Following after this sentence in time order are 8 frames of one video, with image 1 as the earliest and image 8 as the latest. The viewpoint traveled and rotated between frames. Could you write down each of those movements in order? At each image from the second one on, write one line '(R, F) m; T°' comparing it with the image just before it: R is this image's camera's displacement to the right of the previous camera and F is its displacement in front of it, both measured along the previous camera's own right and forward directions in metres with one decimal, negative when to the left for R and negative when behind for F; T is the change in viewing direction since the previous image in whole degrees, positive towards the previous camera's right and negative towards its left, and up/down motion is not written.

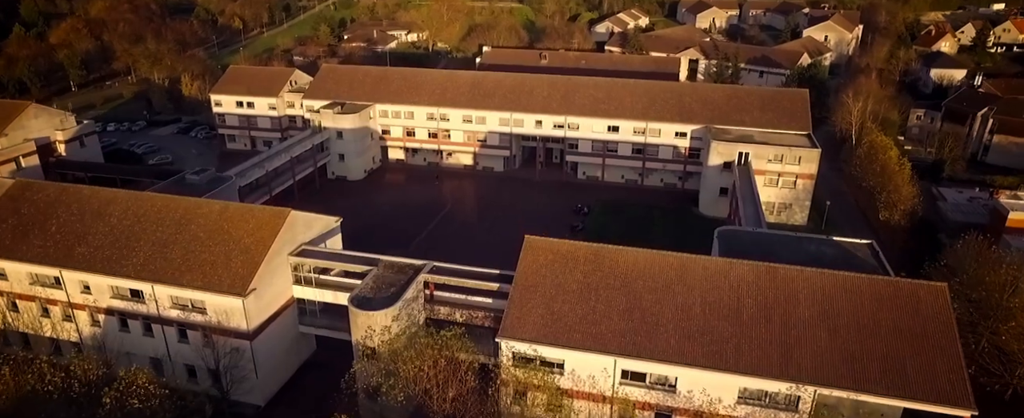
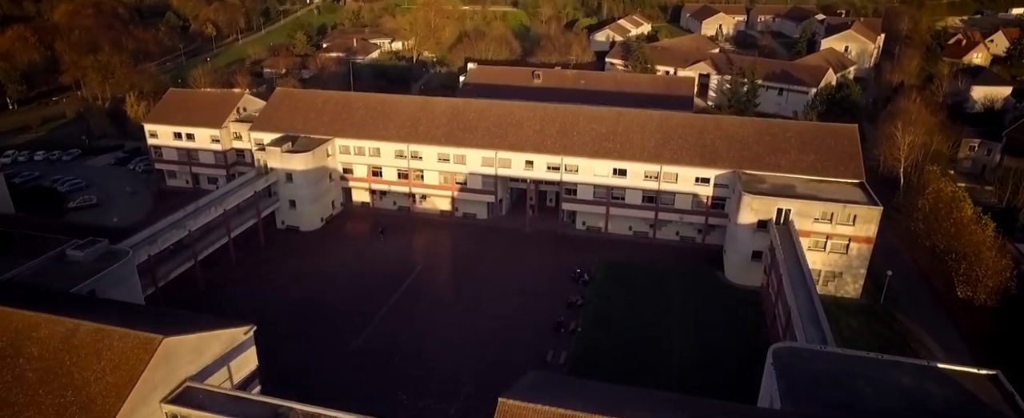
(+0.8, +9.4) m; 0°
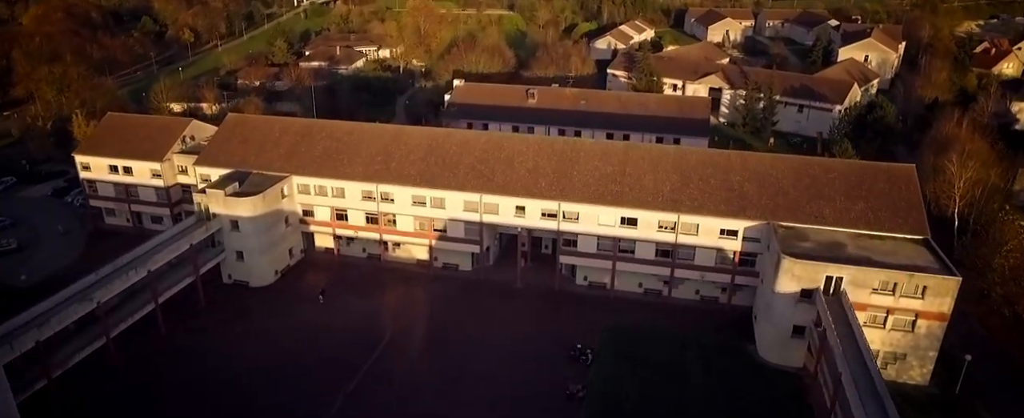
(+0.6, +7.3) m; 0°
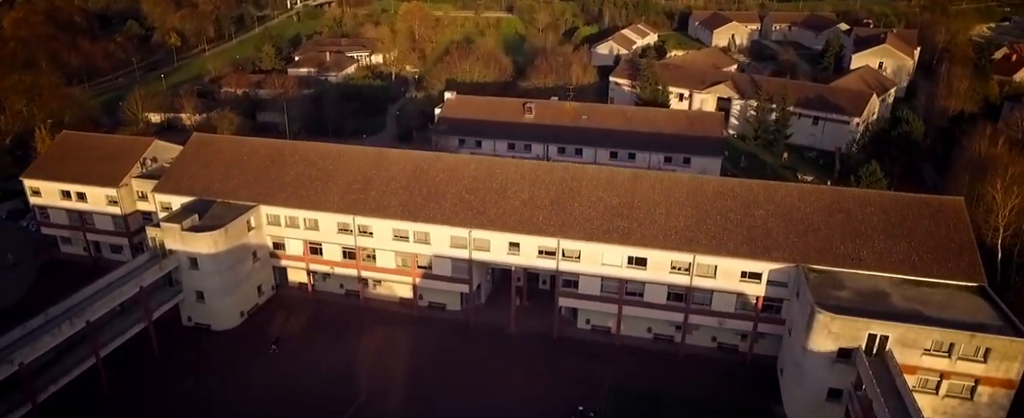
(+0.3, +4.3) m; 0°
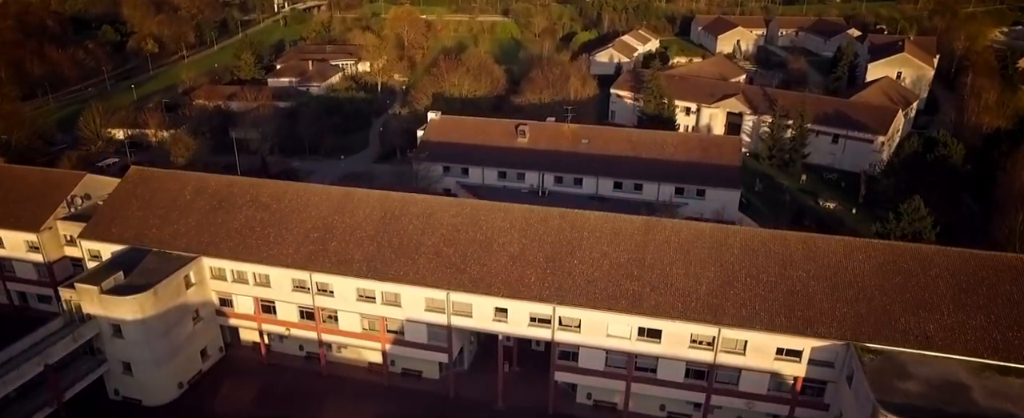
(+0.5, +5.7) m; 0°
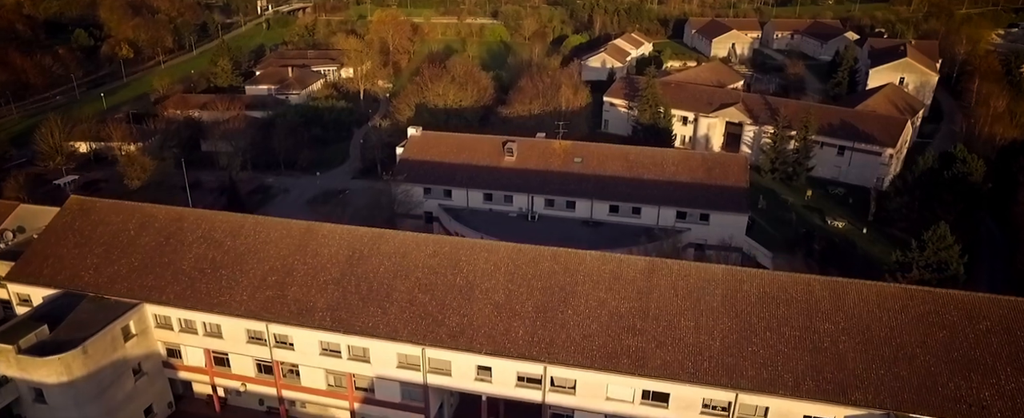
(+0.3, +3.6) m; +1°
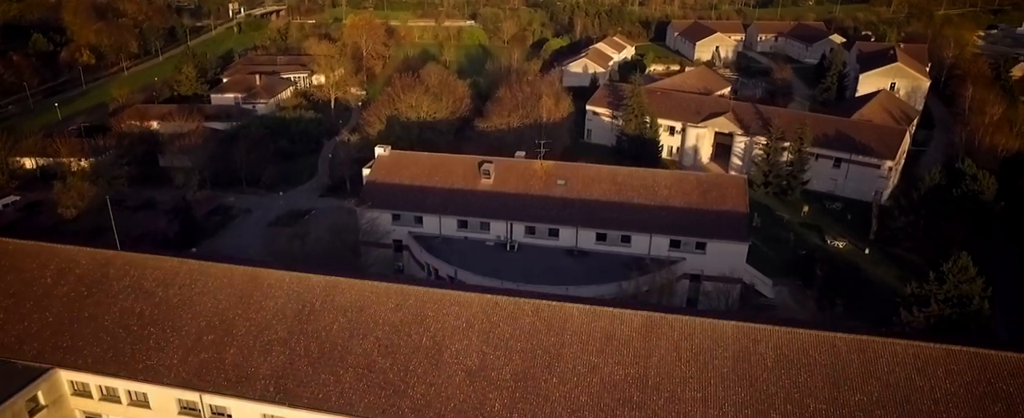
(+0.3, +3.6) m; +1°
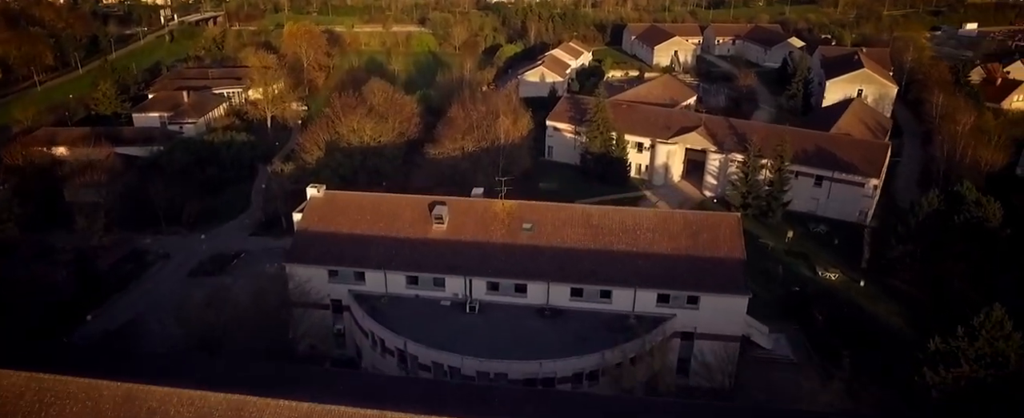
(-0.1, +5.6) m; +4°
